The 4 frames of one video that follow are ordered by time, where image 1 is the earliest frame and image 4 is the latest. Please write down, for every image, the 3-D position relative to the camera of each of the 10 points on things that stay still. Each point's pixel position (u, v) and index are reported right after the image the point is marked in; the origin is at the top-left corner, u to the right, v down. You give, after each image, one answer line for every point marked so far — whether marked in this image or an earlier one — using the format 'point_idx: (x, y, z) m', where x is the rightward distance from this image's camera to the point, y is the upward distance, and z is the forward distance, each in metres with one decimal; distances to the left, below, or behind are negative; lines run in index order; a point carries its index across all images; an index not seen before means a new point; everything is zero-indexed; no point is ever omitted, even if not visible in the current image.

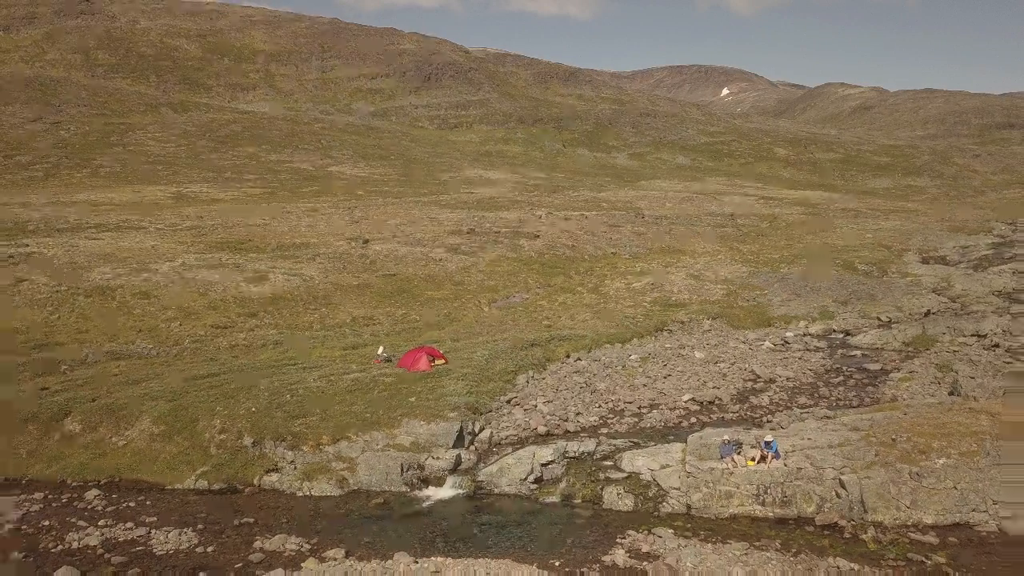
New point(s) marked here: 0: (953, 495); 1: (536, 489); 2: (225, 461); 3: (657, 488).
0: (+6.0, -2.8, +10.8) m
1: (+0.4, -3.1, +12.1) m
2: (-4.7, -2.8, +12.9) m
3: (+2.2, -3.0, +11.9) m
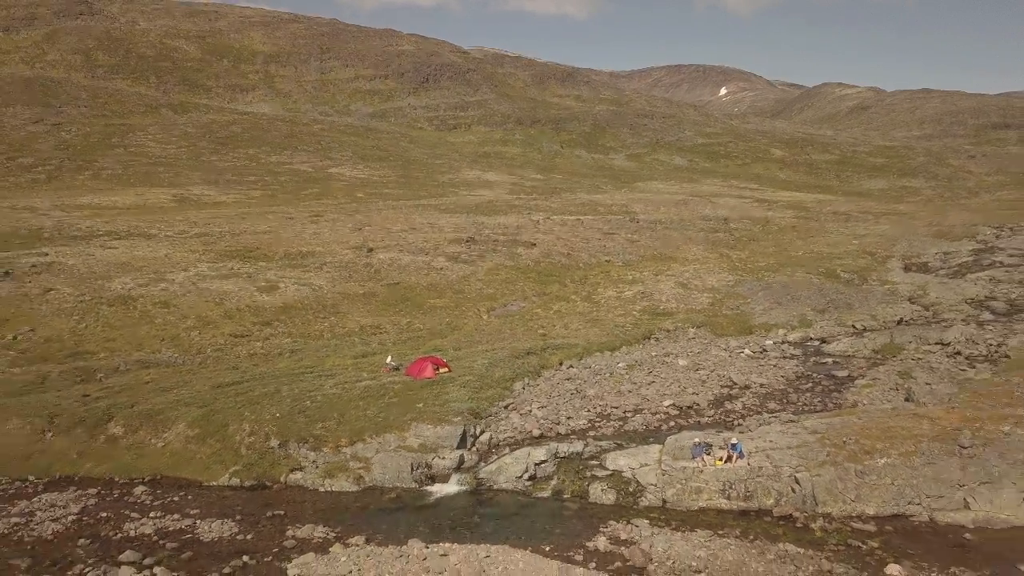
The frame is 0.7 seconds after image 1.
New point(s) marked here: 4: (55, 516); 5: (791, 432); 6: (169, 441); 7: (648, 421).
0: (+6.0, -3.2, +12.5) m
1: (+0.3, -3.4, +13.8) m
2: (-4.7, -3.2, +14.6) m
3: (+2.1, -3.3, +13.5) m
4: (-7.2, -3.6, +12.6) m
5: (+5.2, -2.7, +14.8) m
6: (-6.6, -2.9, +15.3) m
7: (+2.8, -2.8, +16.5) m
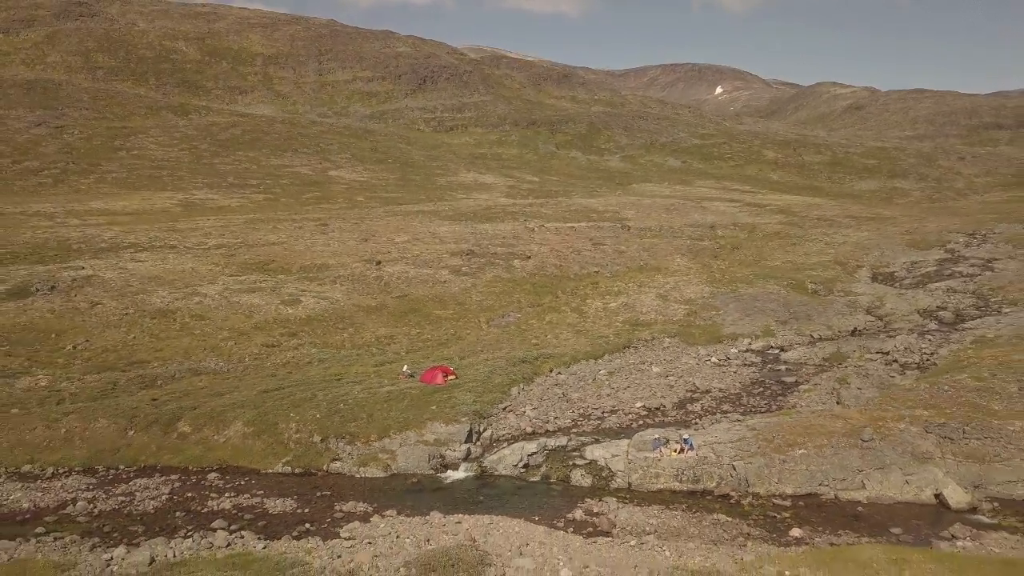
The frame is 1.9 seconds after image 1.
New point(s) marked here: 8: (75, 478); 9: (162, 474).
0: (+5.9, -3.8, +16.0) m
1: (+0.3, -4.0, +17.2) m
2: (-4.8, -3.7, +18.0) m
3: (+2.1, -3.9, +17.0) m
4: (-7.2, -4.2, +16.0) m
5: (+5.1, -3.2, +18.3) m
6: (-6.7, -3.5, +18.7) m
7: (+2.8, -3.3, +20.0) m
8: (-9.4, -4.1, +17.0) m
9: (-7.6, -4.0, +17.2) m
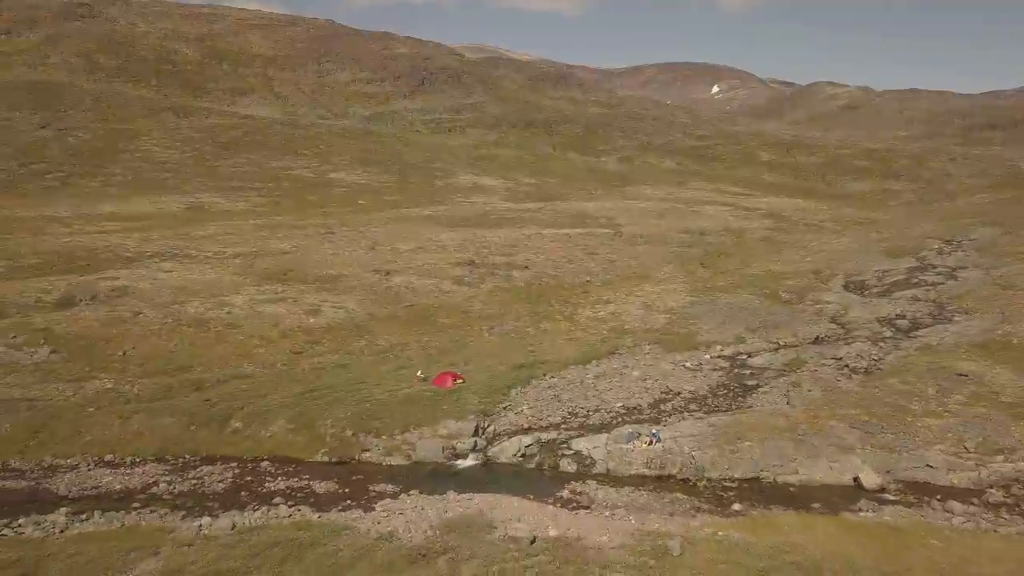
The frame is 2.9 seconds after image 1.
0: (+5.9, -4.3, +19.6) m
1: (+0.3, -4.5, +20.9) m
2: (-4.8, -4.3, +21.6) m
3: (+2.1, -4.4, +20.7) m
4: (-7.2, -4.7, +19.6) m
5: (+5.1, -3.8, +21.9) m
6: (-6.7, -4.0, +22.3) m
7: (+2.7, -3.9, +23.6) m
8: (-9.4, -4.6, +20.6) m
9: (-7.6, -4.6, +20.8) m
